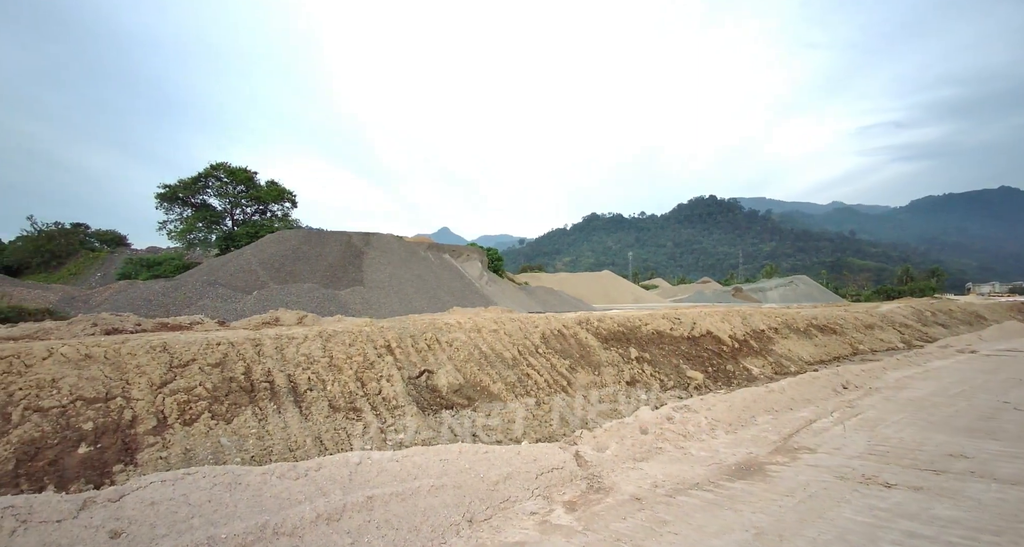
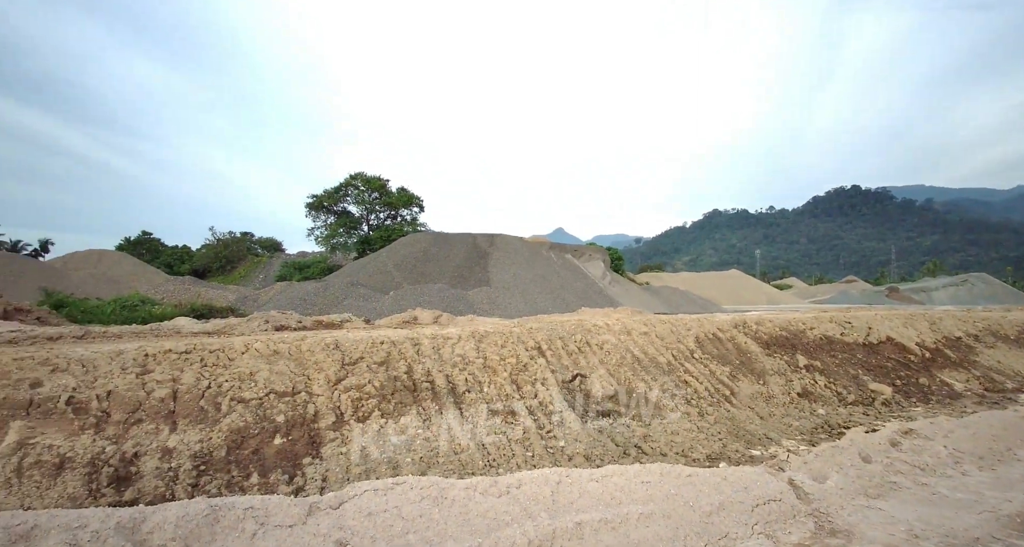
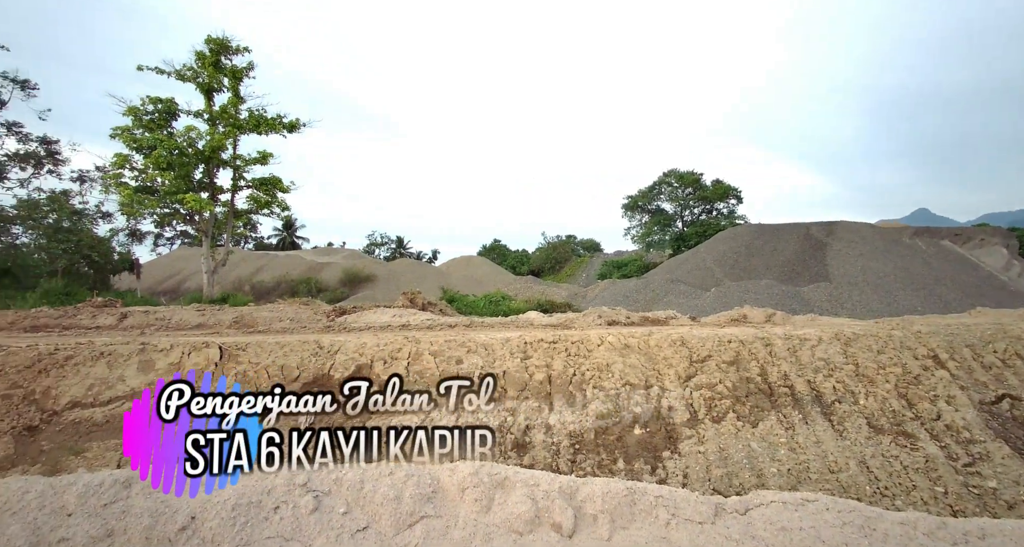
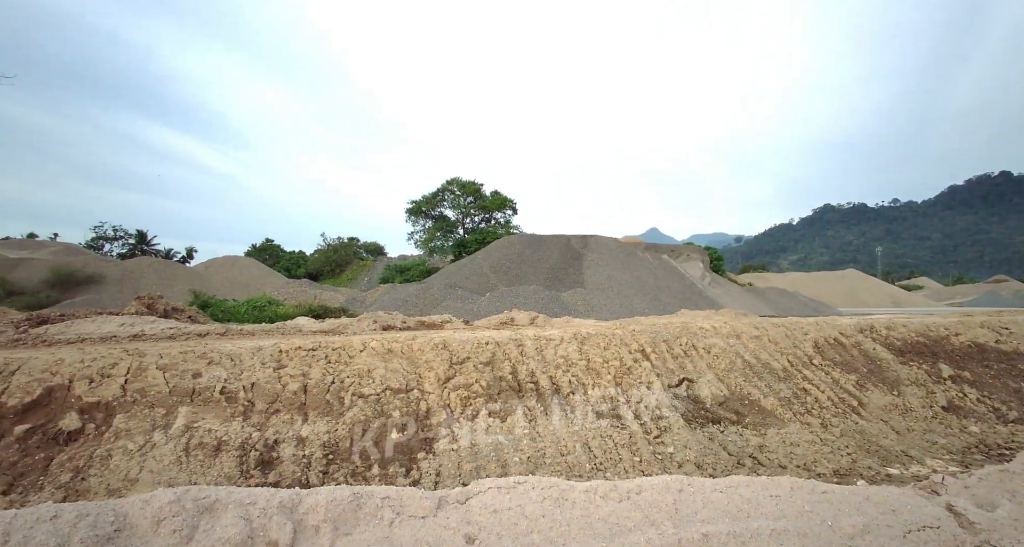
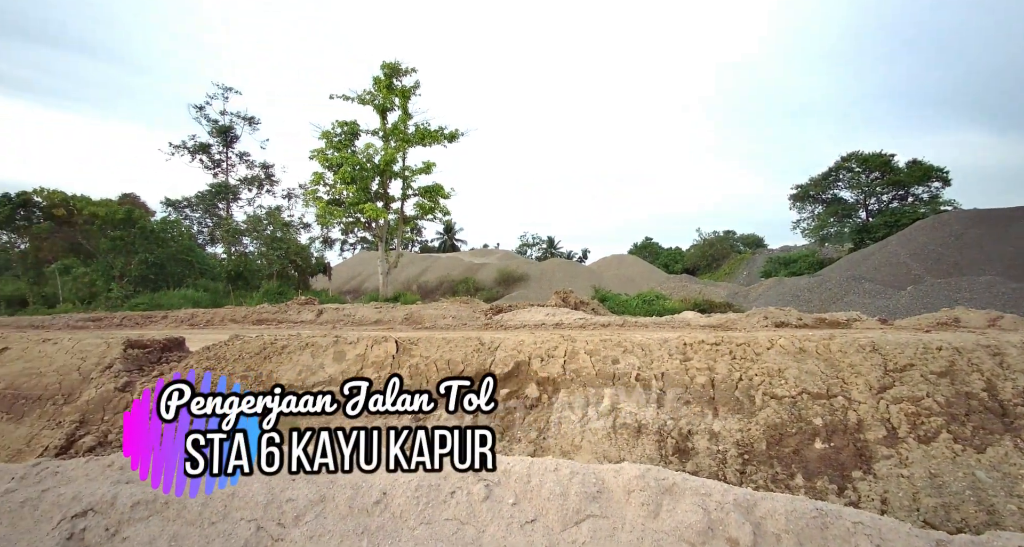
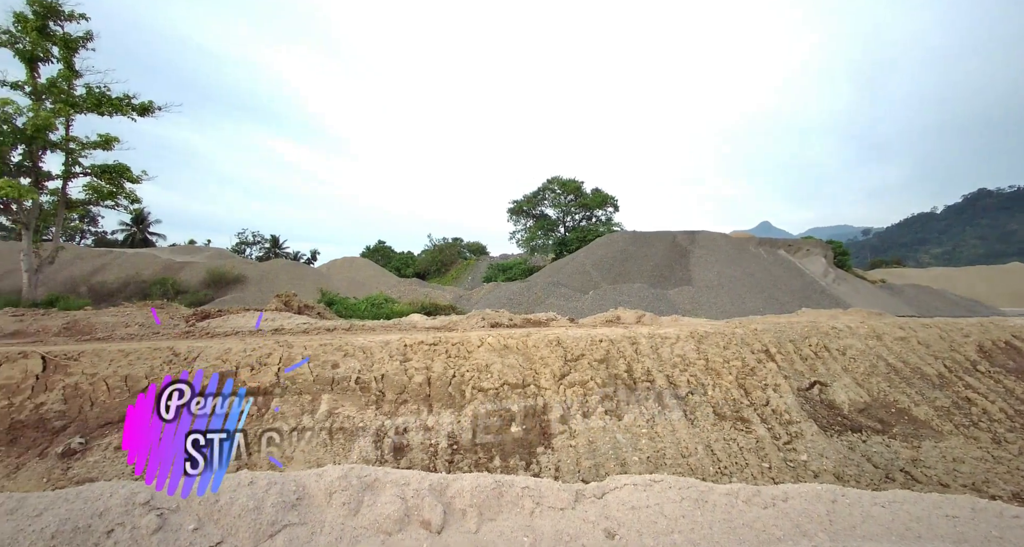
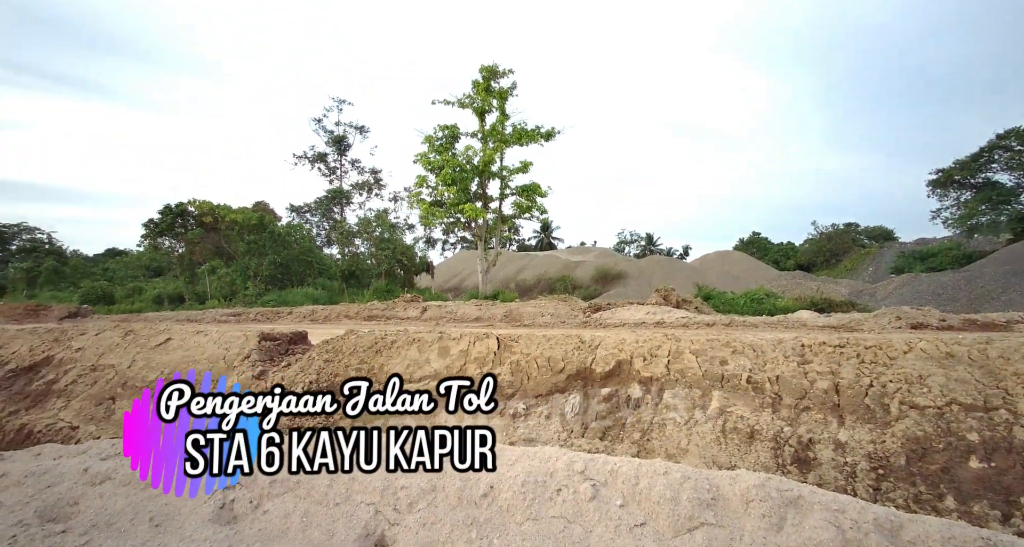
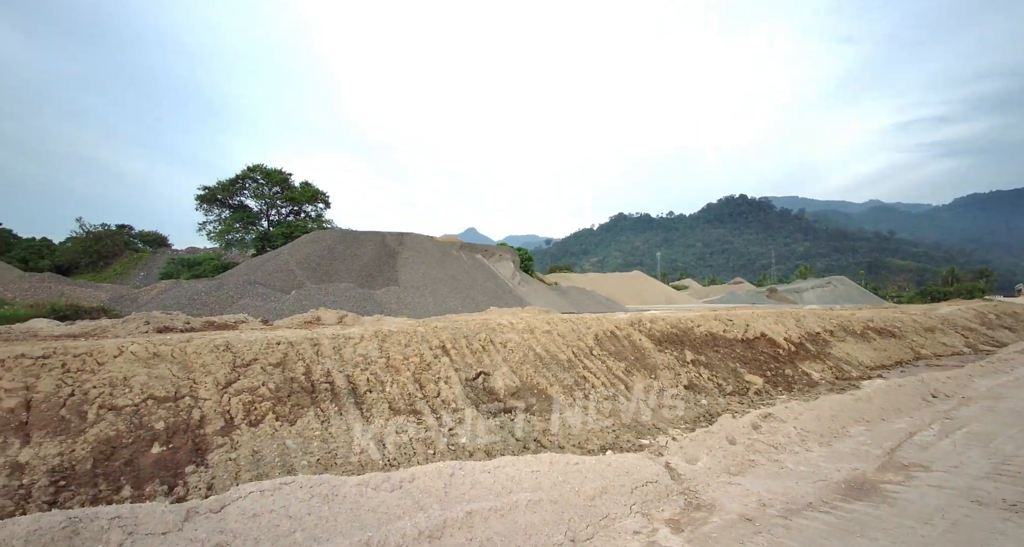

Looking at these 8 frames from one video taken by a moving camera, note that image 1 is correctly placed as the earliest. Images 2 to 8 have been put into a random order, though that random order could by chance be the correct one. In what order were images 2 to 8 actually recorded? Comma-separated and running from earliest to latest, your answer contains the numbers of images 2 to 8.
8, 2, 4, 6, 3, 5, 7
